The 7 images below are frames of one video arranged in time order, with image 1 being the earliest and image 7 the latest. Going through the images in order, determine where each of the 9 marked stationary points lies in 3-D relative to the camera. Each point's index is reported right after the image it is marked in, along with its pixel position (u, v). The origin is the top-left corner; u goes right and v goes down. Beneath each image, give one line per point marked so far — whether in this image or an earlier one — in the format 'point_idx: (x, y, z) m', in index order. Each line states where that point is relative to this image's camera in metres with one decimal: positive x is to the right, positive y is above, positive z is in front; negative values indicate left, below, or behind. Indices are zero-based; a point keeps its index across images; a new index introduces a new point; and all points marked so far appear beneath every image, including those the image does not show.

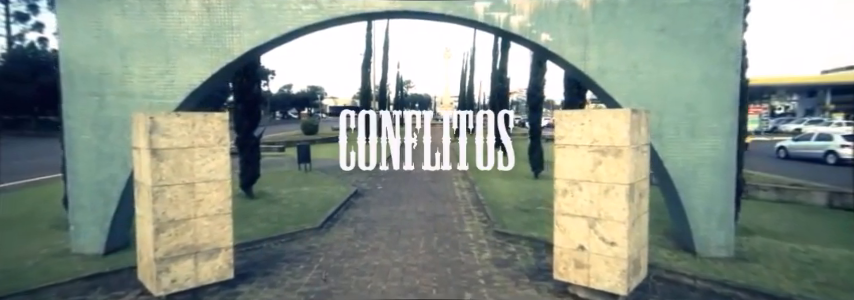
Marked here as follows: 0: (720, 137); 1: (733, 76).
0: (+3.8, +0.2, +5.4) m
1: (+3.9, +0.9, +5.4) m
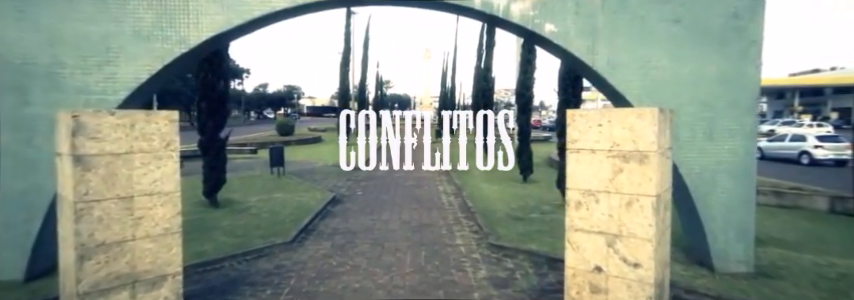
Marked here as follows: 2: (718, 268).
0: (+3.6, +0.1, +4.9) m
1: (+3.8, +0.9, +4.9) m
2: (+3.4, -1.4, +4.9) m
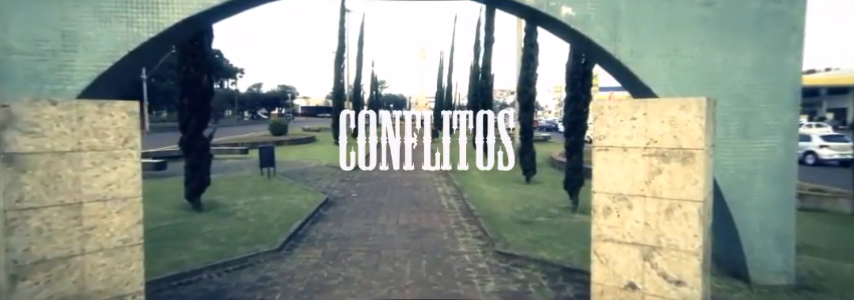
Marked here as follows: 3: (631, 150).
0: (+3.7, +0.1, +4.4) m
1: (+3.8, +0.9, +4.4) m
2: (+3.4, -1.4, +4.4) m
3: (+1.6, 0.0, +3.2) m
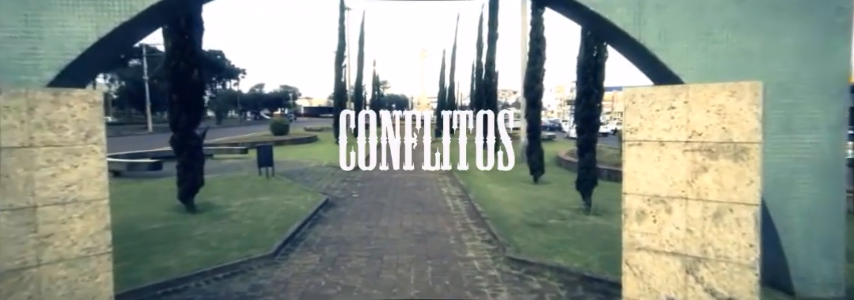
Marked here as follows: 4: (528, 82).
0: (+3.7, +0.2, +3.9) m
1: (+3.9, +1.0, +3.9) m
2: (+3.5, -1.3, +4.0) m
3: (+1.6, 0.0, +2.8) m
4: (+2.6, +1.7, +10.6) m
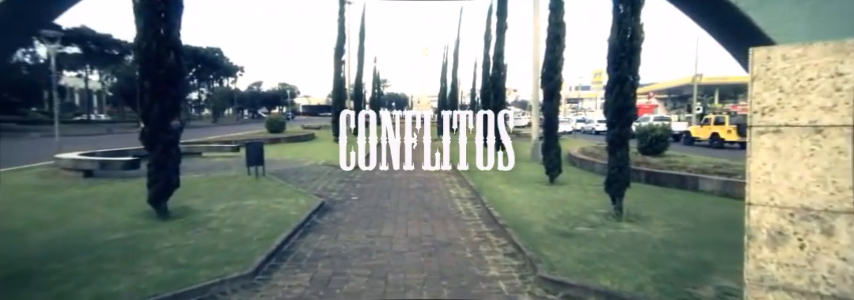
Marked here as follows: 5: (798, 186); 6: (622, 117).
0: (+3.9, +0.2, +3.0) m
1: (+4.0, +1.0, +3.0) m
2: (+3.7, -1.3, +3.0) m
3: (+1.8, +0.1, +1.8) m
4: (+2.7, +1.8, +9.7) m
5: (+1.7, -0.2, +1.9) m
6: (+3.0, +0.5, +6.5) m
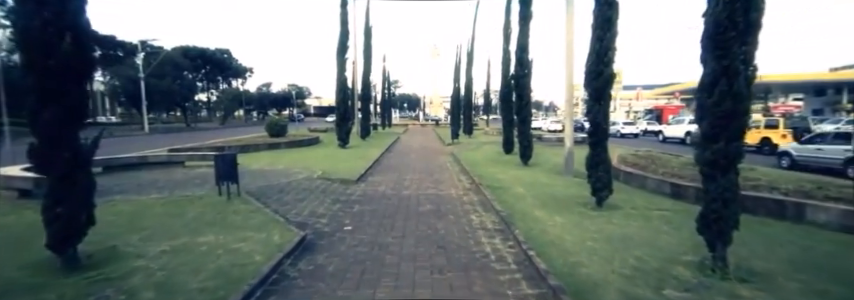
0: (+3.9, 0.0, +0.9) m
1: (+4.1, +0.7, +0.9) m
2: (+3.7, -1.5, +0.9) m
3: (+1.8, -0.2, -0.2) m
4: (+3.0, +1.5, +7.6) m
5: (+1.7, -0.4, -0.1) m
6: (+3.2, +0.3, +4.4) m
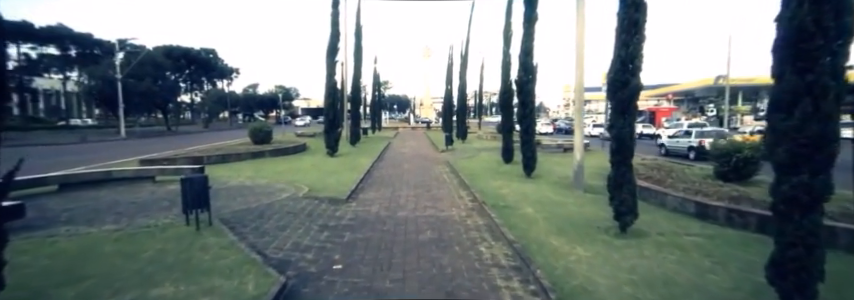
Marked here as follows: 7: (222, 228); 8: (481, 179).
0: (+4.1, -0.3, 0.0) m
1: (+4.3, +0.4, 0.0) m
2: (+3.9, -1.8, +0.1) m
3: (+2.0, -0.5, -1.1) m
4: (+3.0, +1.2, +6.7) m
5: (+1.9, -0.7, -1.0) m
6: (+3.3, -0.1, +3.5) m
7: (-3.2, -1.2, +6.6) m
8: (+1.7, -0.8, +11.9) m
